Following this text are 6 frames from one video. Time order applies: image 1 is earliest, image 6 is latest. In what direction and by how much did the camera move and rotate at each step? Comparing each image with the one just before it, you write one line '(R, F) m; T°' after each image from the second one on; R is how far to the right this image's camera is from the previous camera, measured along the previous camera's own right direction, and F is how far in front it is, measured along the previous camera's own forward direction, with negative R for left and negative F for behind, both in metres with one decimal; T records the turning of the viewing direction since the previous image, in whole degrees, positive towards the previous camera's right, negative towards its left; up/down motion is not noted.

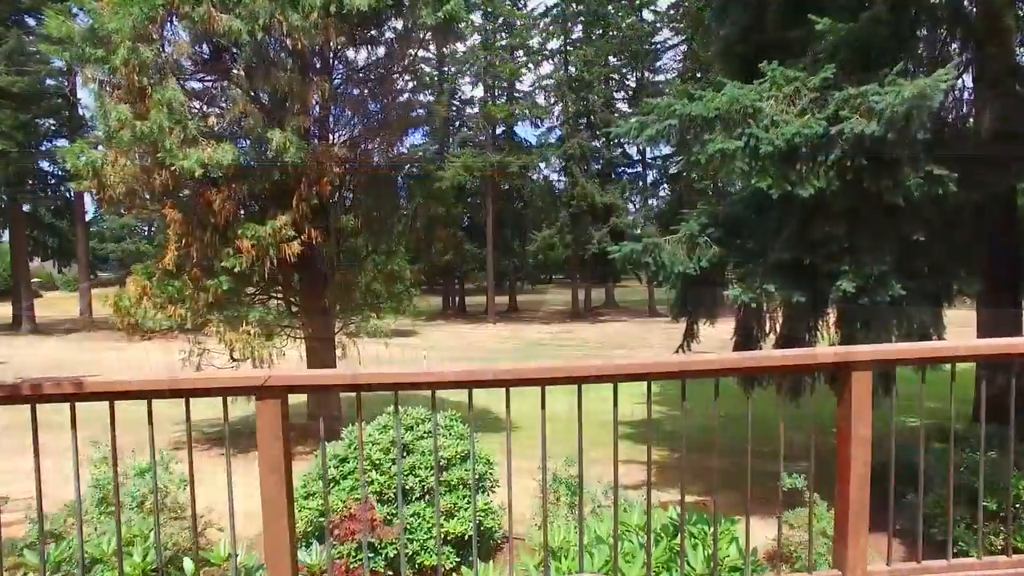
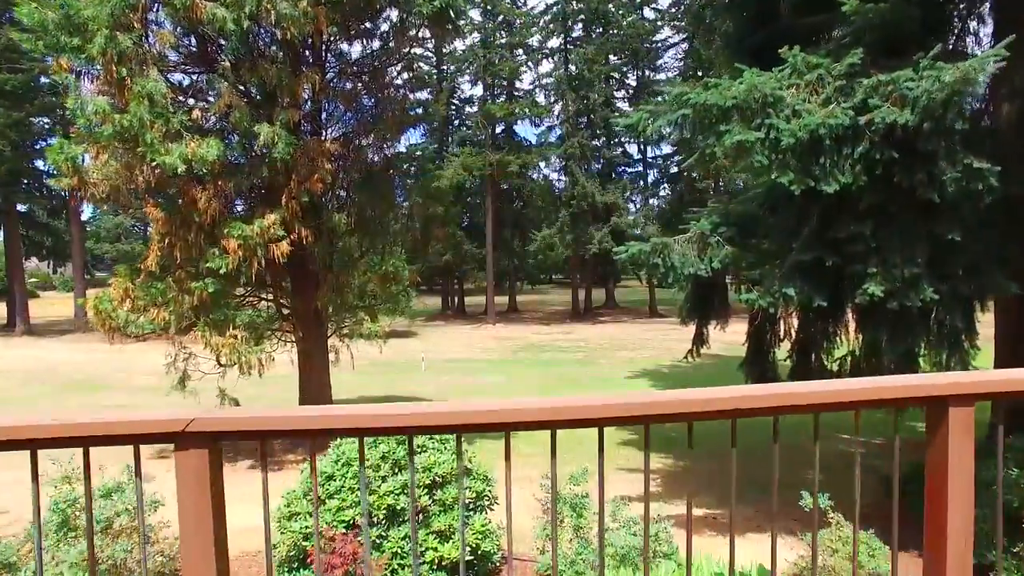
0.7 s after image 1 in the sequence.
(0.0, +0.4) m; 0°
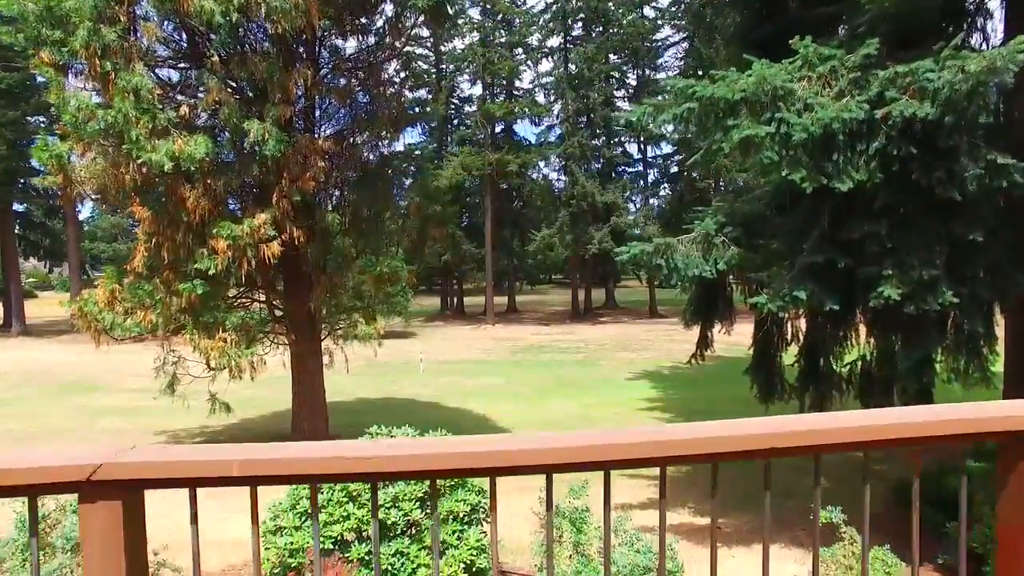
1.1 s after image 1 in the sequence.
(0.0, +0.2) m; 0°
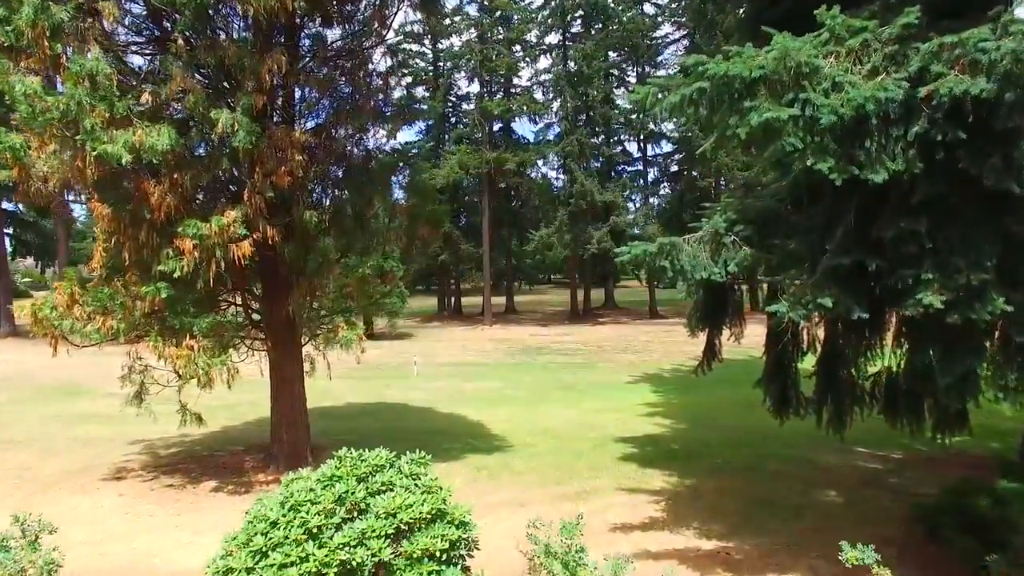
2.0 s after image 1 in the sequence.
(+0.1, +0.6) m; 0°
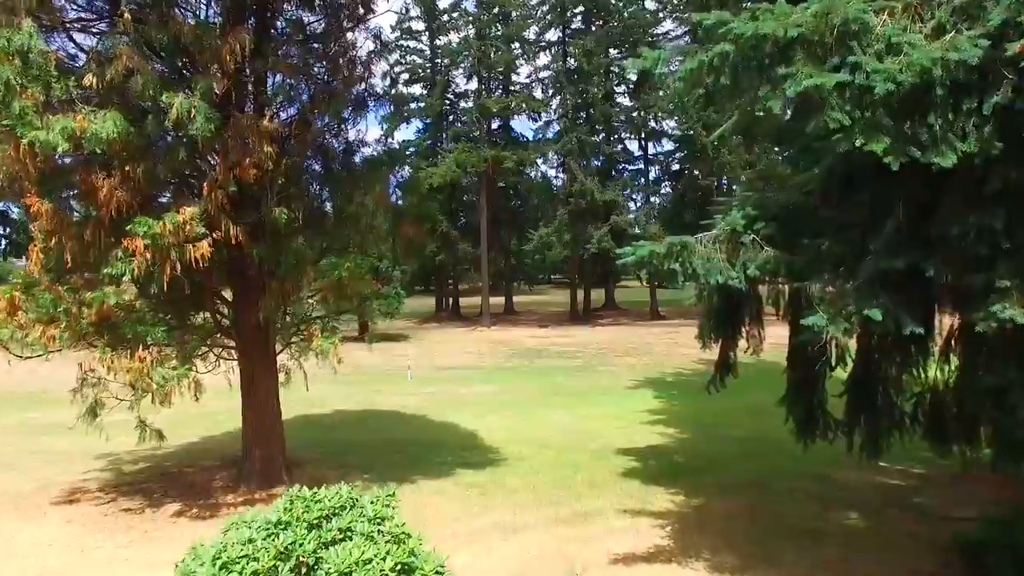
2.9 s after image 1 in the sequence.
(+0.1, +0.7) m; 0°
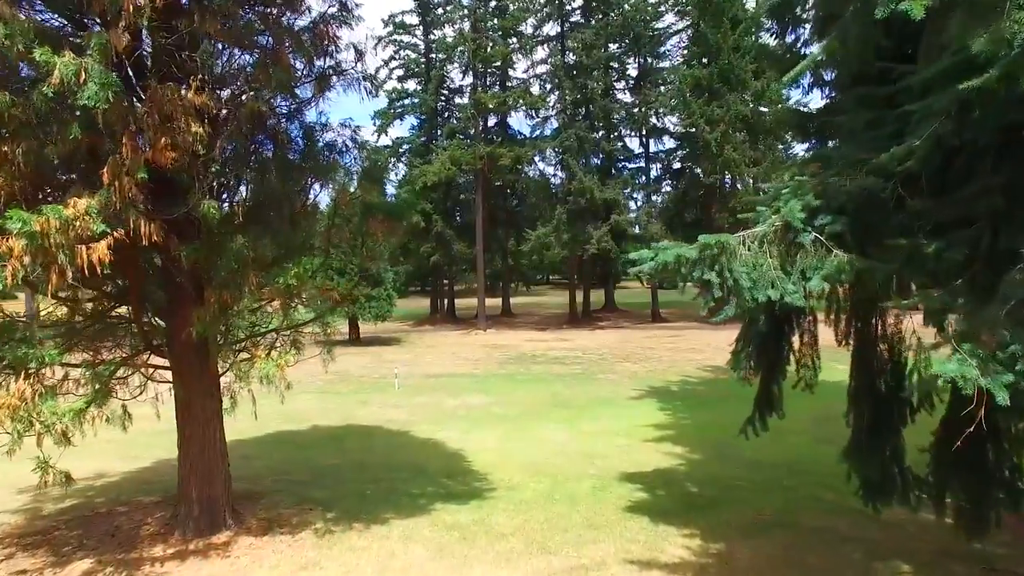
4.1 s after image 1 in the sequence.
(+0.1, +1.3) m; 0°
